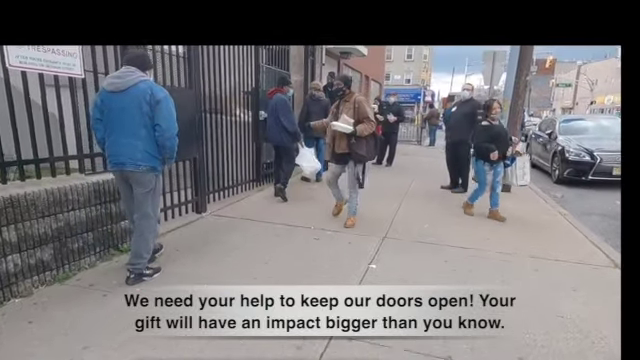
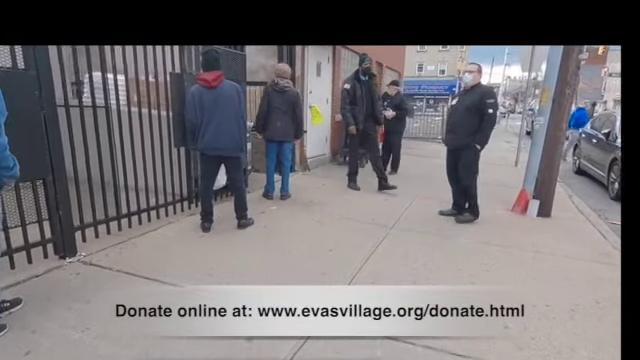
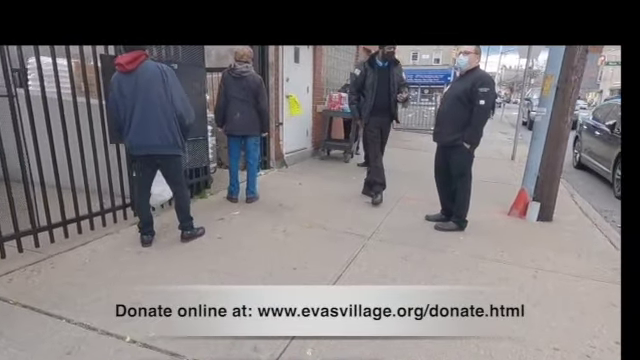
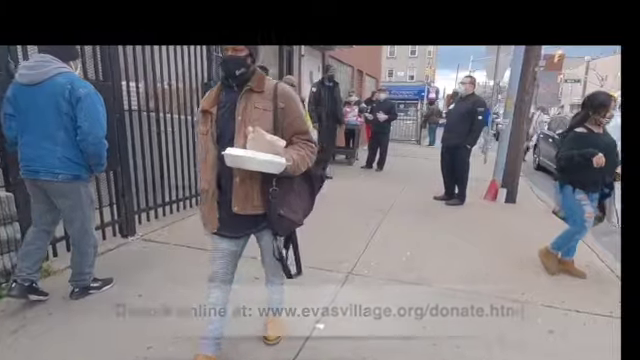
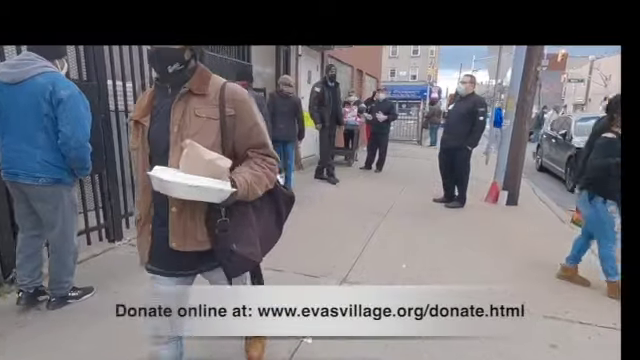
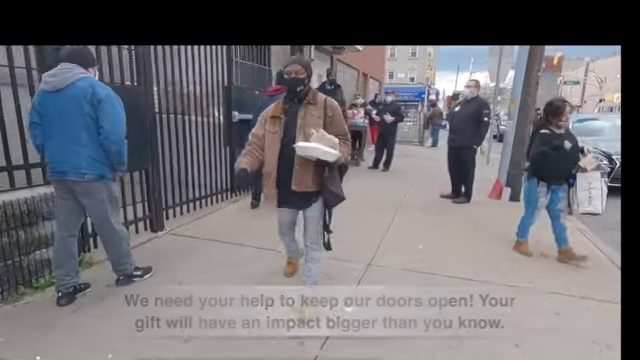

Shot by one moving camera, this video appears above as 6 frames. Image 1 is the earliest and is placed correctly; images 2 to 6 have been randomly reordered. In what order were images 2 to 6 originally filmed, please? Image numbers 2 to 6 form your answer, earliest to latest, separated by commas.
6, 4, 5, 2, 3
